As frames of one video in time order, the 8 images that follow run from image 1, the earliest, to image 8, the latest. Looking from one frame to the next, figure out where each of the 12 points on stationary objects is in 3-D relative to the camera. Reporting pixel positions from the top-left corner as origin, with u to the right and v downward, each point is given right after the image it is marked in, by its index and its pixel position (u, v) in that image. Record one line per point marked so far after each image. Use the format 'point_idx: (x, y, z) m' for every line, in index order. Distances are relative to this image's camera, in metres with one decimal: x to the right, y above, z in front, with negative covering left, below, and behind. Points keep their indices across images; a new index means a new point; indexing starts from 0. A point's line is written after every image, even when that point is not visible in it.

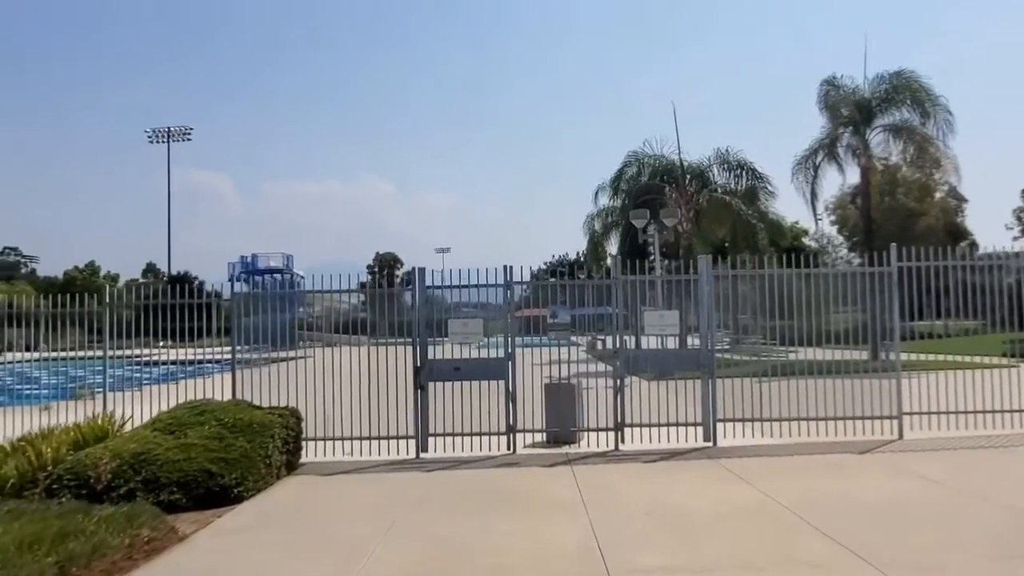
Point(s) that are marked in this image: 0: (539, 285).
0: (+0.5, 0.0, +12.5) m
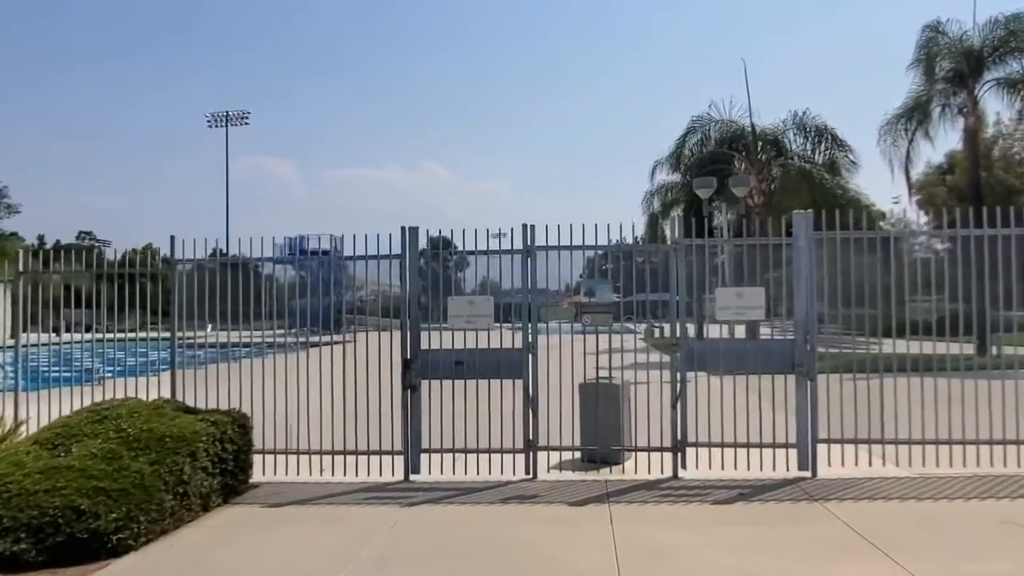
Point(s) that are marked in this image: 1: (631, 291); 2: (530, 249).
0: (+0.8, +0.4, +9.2) m
1: (+1.4, -0.1, +9.1) m
2: (+0.2, +0.5, +9.2) m
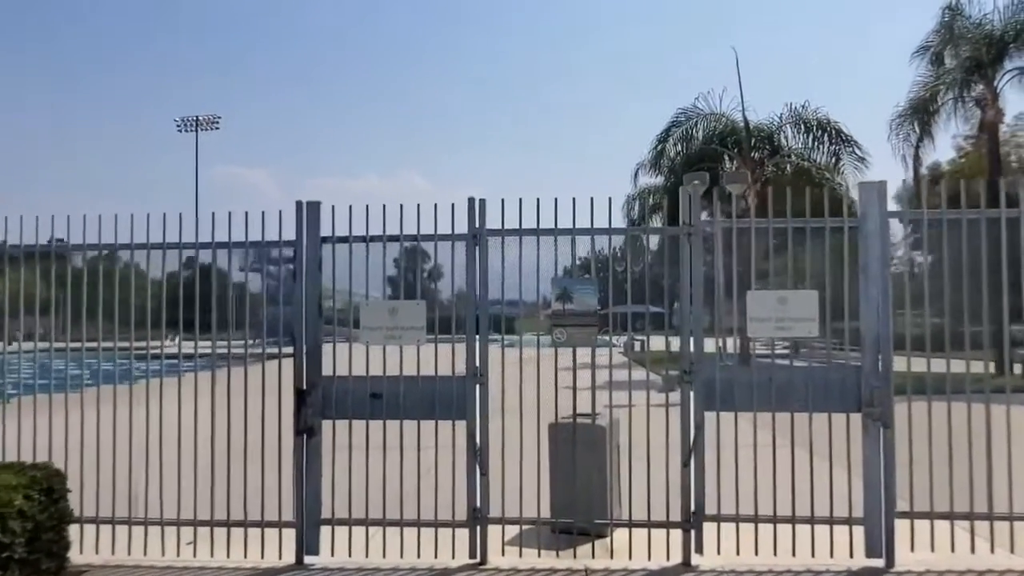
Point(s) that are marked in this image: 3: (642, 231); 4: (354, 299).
0: (+0.3, +0.4, +6.4) m
1: (+0.9, -0.1, +6.3) m
2: (-0.3, +0.5, +6.4) m
3: (+1.1, +0.5, +6.3) m
4: (-1.4, -0.1, +6.5) m
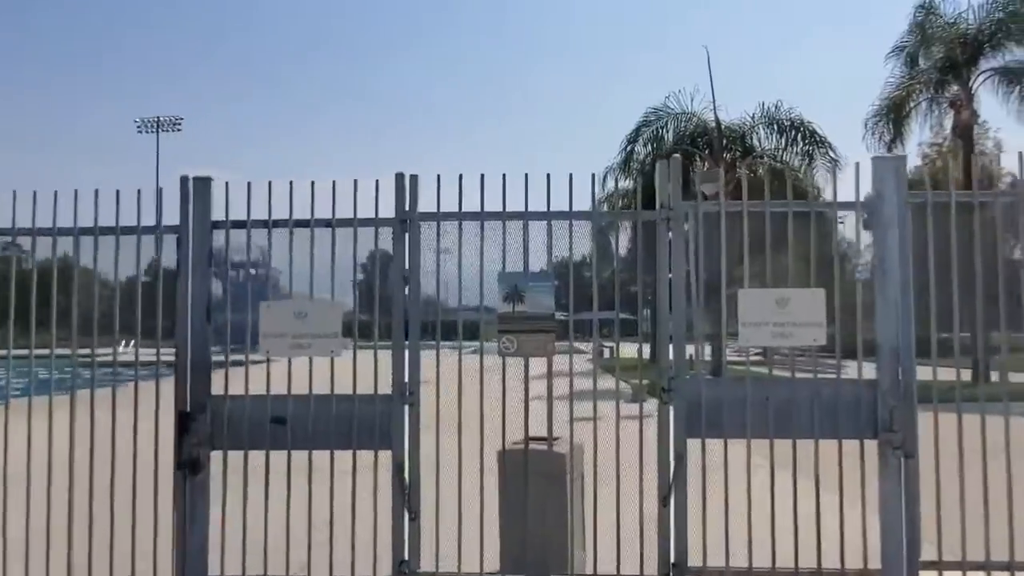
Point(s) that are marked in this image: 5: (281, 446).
0: (-0.2, +0.4, +5.2) m
1: (+0.5, -0.1, +5.1) m
2: (-0.7, +0.5, +5.2) m
3: (+0.7, +0.5, +5.2) m
4: (-1.8, -0.1, +5.2) m
5: (-1.6, -1.1, +5.1) m
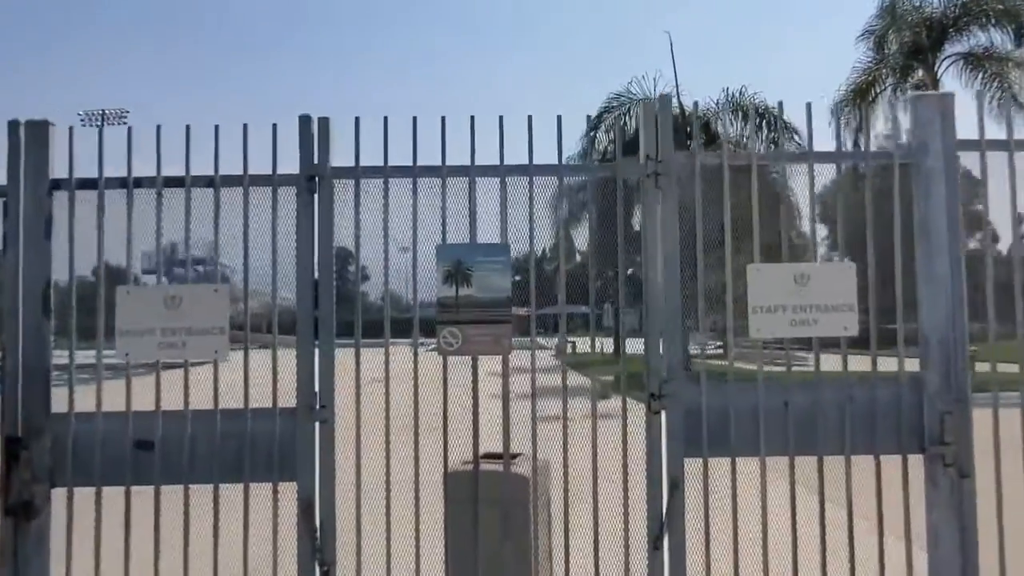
0: (-0.5, +0.5, +3.9) m
1: (+0.2, 0.0, +4.0) m
2: (-1.0, +0.6, +3.9) m
3: (+0.4, +0.6, +4.0) m
4: (-2.1, 0.0, +3.9) m
5: (-1.9, -1.0, +3.8) m
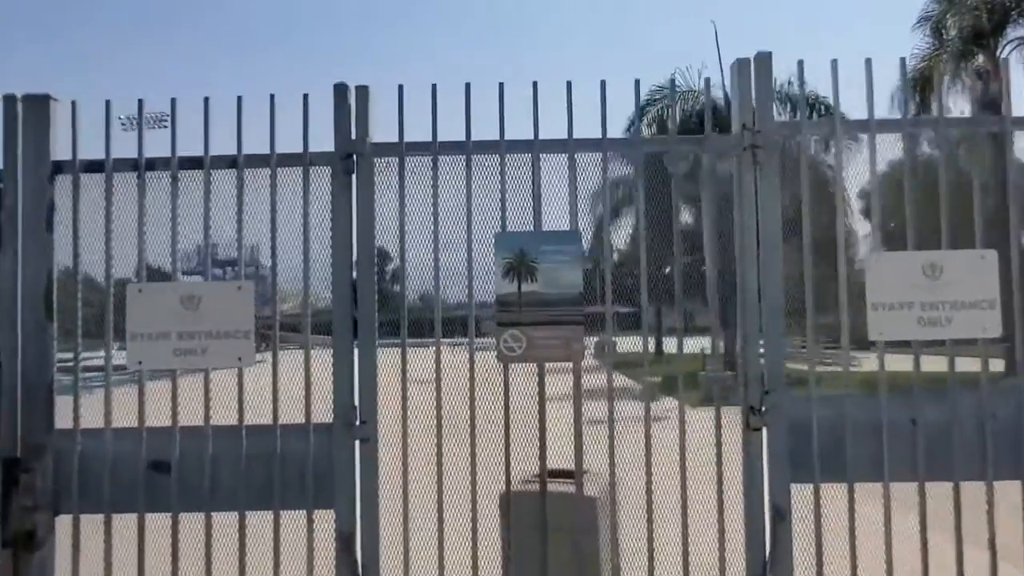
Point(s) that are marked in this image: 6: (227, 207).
0: (-0.2, +0.5, +3.4) m
1: (+0.5, +0.1, +3.4) m
2: (-0.7, +0.6, +3.4) m
3: (+0.7, +0.7, +3.4) m
4: (-1.8, 0.0, +3.4) m
5: (-1.5, -1.0, +3.3) m
6: (-1.3, +0.4, +3.4) m
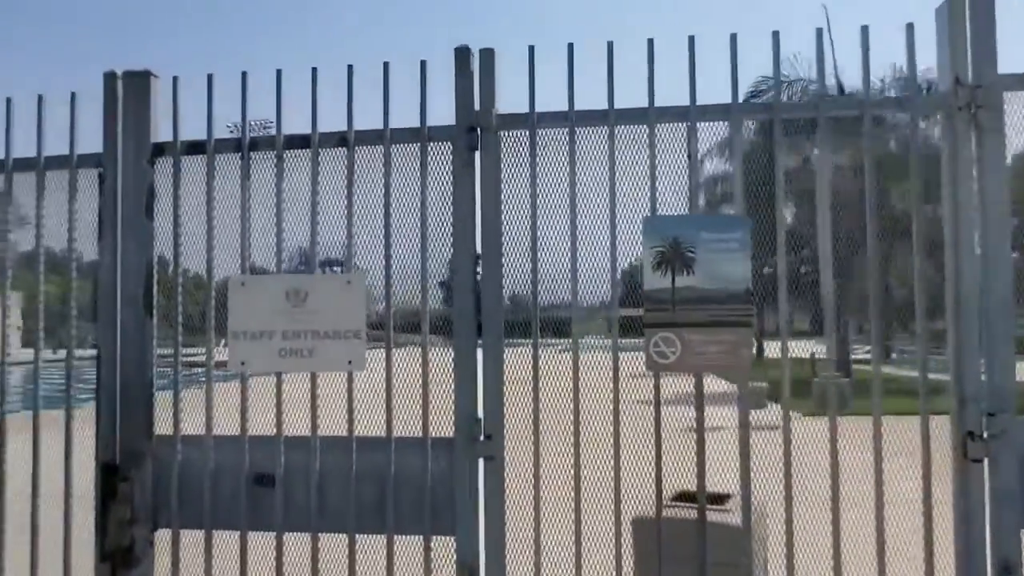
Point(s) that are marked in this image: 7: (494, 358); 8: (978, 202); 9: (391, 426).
0: (+0.4, +0.5, +2.9) m
1: (+1.1, +0.1, +2.8) m
2: (-0.1, +0.6, +2.9) m
3: (+1.3, +0.7, +2.8) m
4: (-1.2, +0.1, +3.1) m
5: (-1.0, -0.9, +3.0) m
6: (-0.7, +0.4, +3.0) m
7: (-0.1, -0.3, +2.9) m
8: (+1.6, +0.3, +2.6) m
9: (-0.5, -0.5, +2.9) m
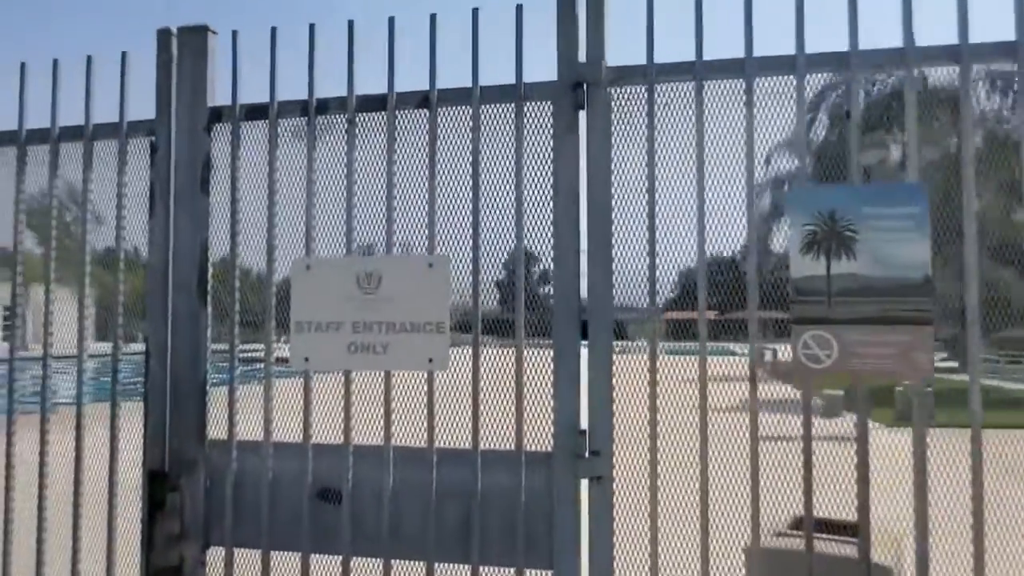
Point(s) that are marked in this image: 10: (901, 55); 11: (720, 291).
0: (+0.8, +0.6, +2.4) m
1: (+1.4, +0.1, +2.2) m
2: (+0.2, +0.7, +2.5) m
3: (+1.6, +0.7, +2.2) m
4: (-0.8, +0.1, +2.7) m
5: (-0.6, -0.9, +2.6) m
6: (-0.3, +0.4, +2.6) m
7: (+0.3, -0.2, +2.4) m
8: (+2.0, +0.3, +2.0) m
9: (-0.1, -0.5, +2.5) m
10: (+1.2, +0.7, +2.3) m
11: (+0.6, 0.0, +2.3) m
